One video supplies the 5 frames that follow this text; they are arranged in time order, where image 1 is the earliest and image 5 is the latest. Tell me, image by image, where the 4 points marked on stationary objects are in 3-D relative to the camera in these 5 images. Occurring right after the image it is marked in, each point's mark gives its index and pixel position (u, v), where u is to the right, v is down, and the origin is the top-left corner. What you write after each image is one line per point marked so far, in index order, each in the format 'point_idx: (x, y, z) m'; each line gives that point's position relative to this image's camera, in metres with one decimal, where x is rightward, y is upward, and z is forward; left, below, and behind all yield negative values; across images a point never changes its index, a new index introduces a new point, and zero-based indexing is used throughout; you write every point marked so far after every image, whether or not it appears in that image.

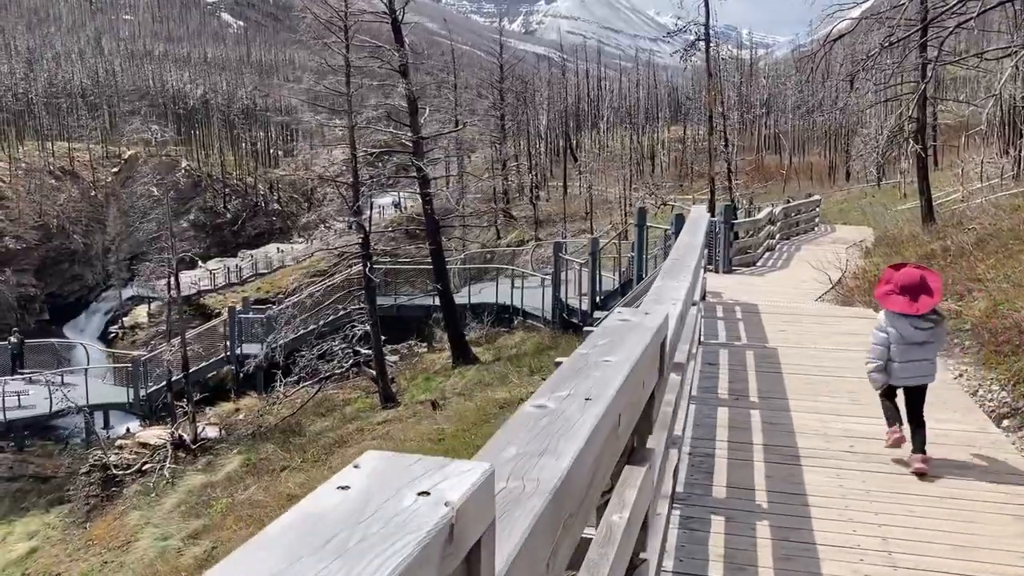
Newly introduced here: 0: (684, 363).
0: (+0.7, -0.3, +3.2) m
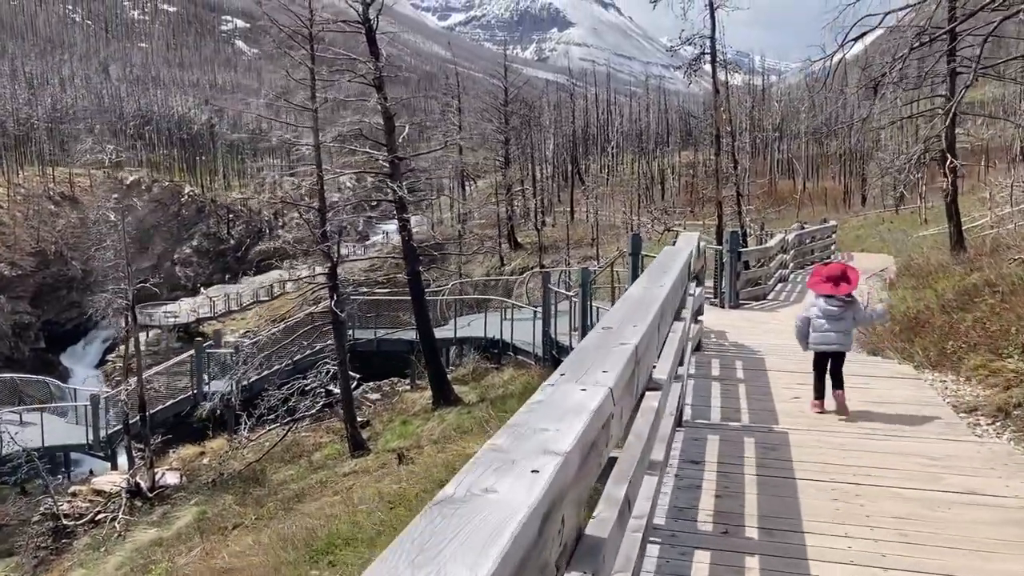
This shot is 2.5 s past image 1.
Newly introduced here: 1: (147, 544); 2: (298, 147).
0: (+0.2, -0.6, +1.7) m
1: (-6.4, -4.5, +13.3) m
2: (-4.1, +2.6, +14.2) m
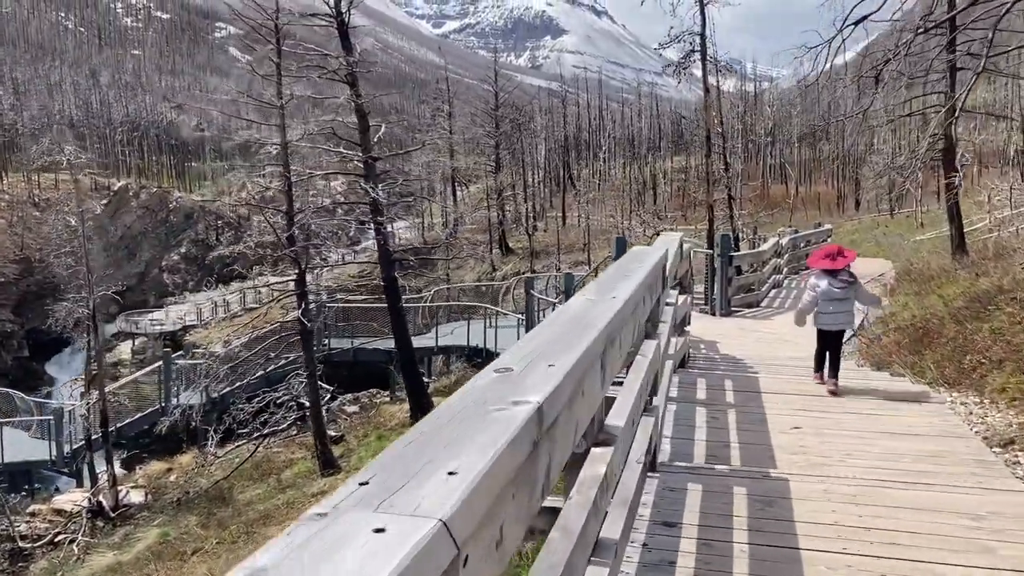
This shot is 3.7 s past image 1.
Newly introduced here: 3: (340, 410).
0: (-0.1, -0.6, +0.9) m
1: (-6.7, -4.6, +12.4) m
2: (-4.4, +2.5, +13.5) m
3: (-3.8, -2.7, +16.6) m
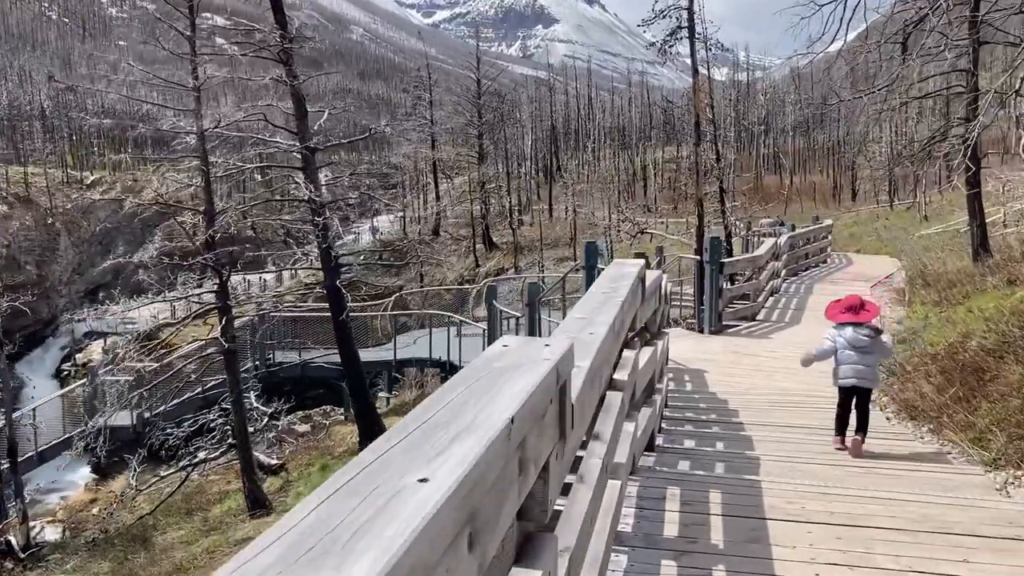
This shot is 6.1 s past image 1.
0: (-0.6, -0.9, -0.8) m
1: (-7.3, -4.8, +10.7) m
2: (-5.1, +2.3, +11.6) m
3: (-4.4, -2.8, +14.8) m
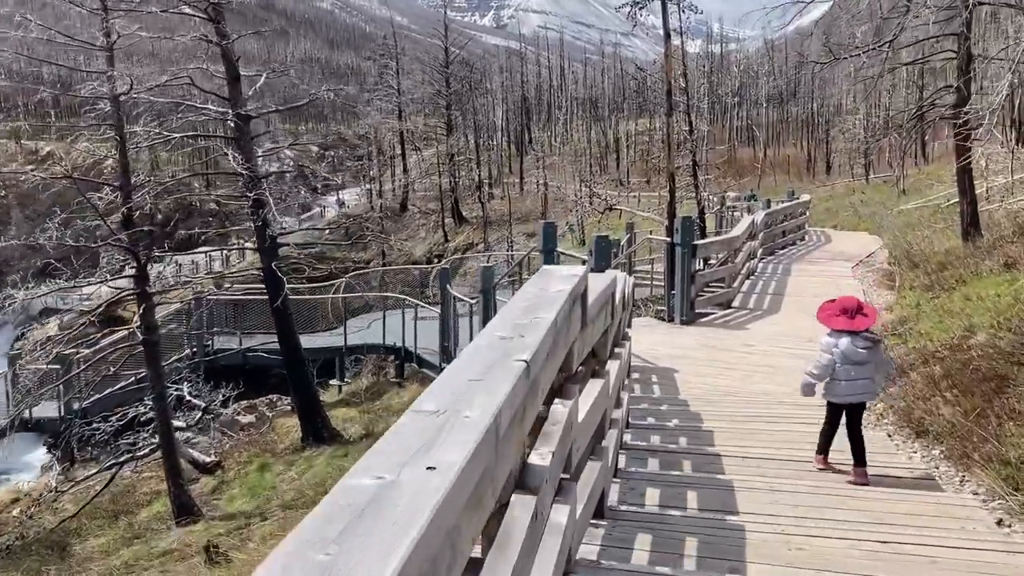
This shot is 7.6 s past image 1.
0: (-0.8, -1.1, -1.8) m
1: (-7.9, -4.6, +9.6) m
2: (-5.7, +2.6, +10.4) m
3: (-5.2, -2.4, +13.8) m
